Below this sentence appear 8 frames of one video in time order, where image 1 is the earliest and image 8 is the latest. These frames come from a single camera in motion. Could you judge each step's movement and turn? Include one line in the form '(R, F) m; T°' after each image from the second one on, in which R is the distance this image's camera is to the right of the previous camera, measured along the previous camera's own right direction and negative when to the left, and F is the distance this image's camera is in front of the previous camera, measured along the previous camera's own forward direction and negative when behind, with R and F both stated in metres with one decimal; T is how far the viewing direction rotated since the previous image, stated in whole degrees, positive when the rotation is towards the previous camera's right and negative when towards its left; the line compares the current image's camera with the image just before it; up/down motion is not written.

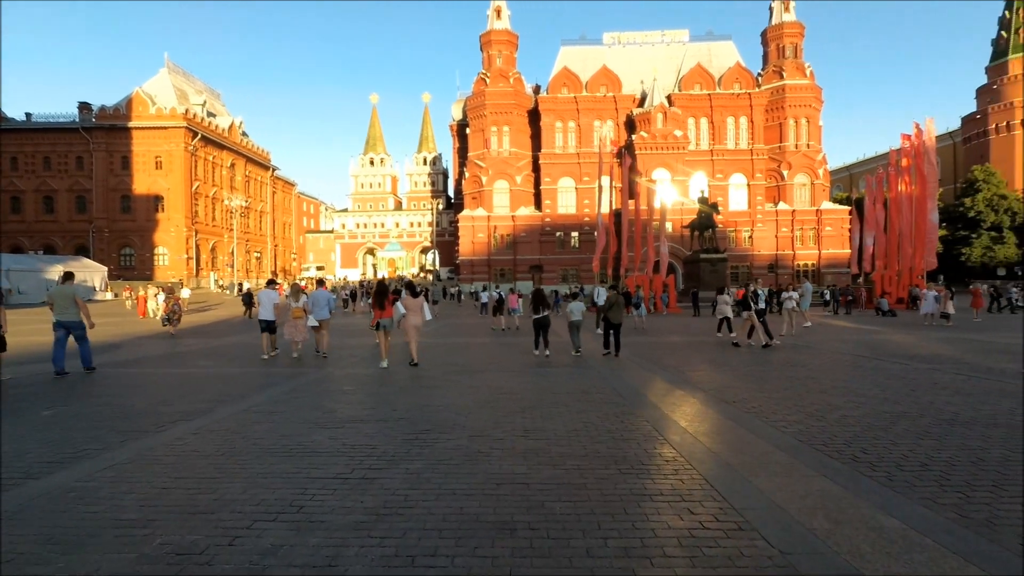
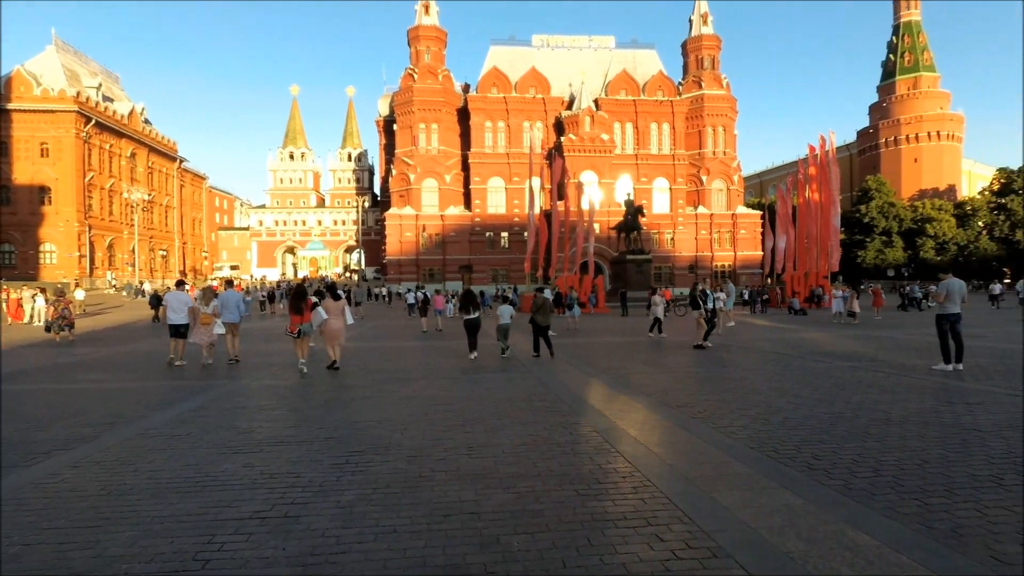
(-0.1, +0.4) m; +7°
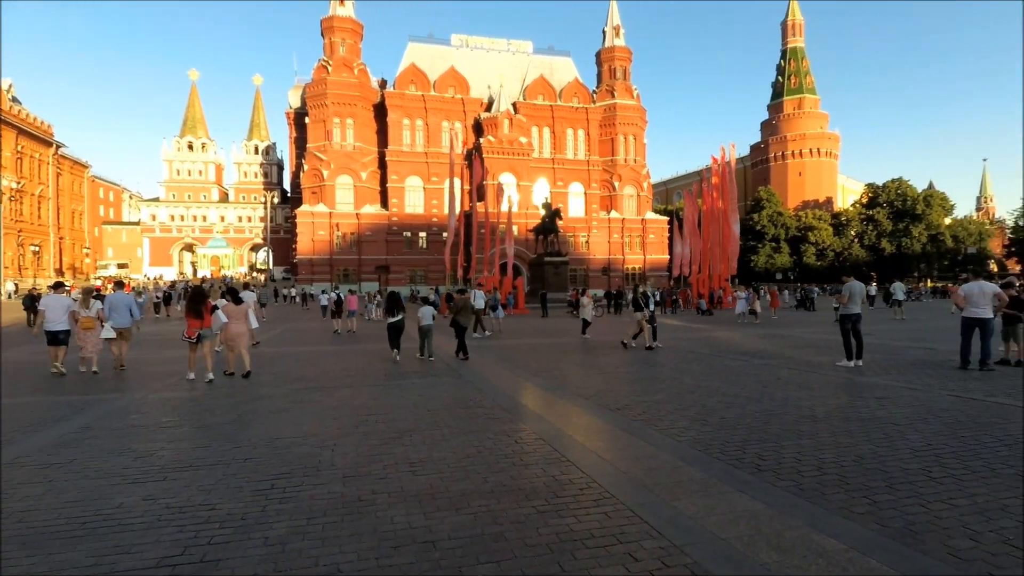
(-0.3, +0.3) m; +9°
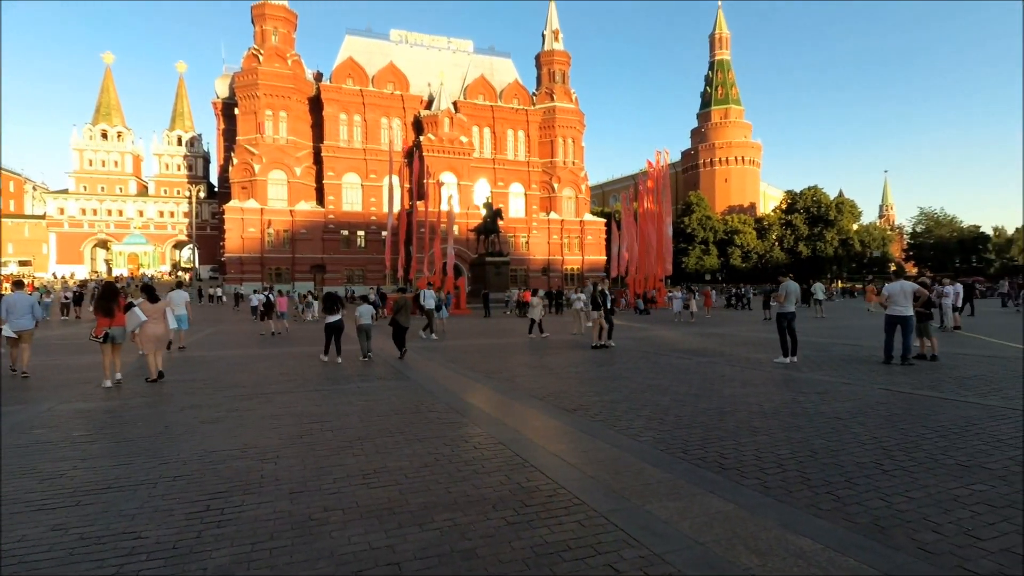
(-0.2, +0.2) m; +6°
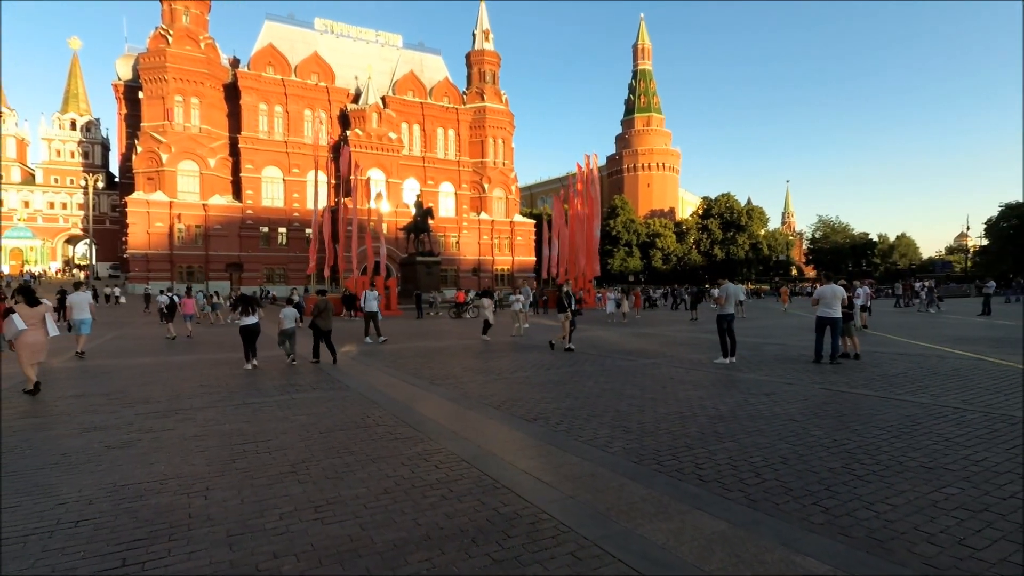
(-0.3, +0.4) m; +8°
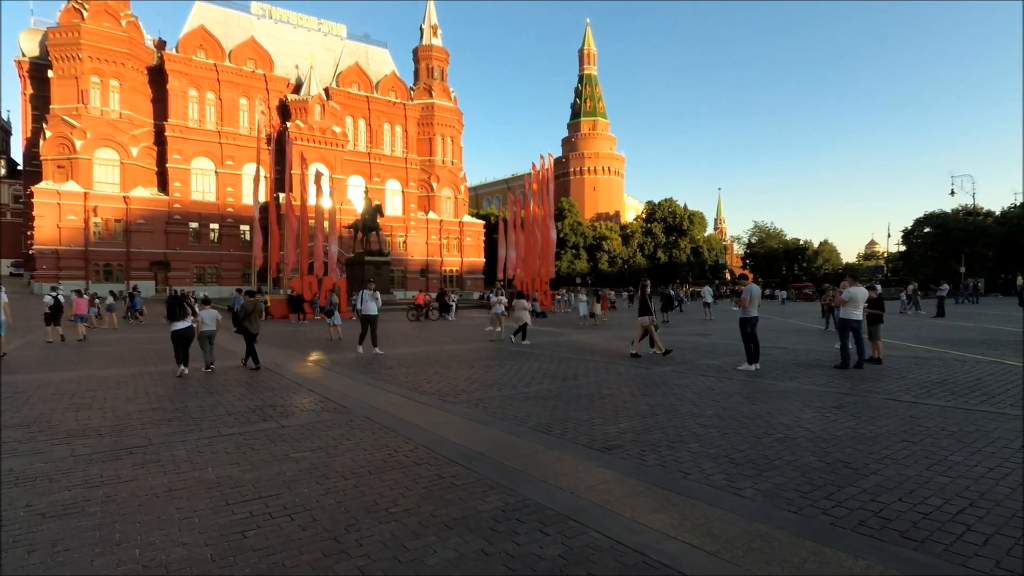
(-1.2, +1.3) m; +6°
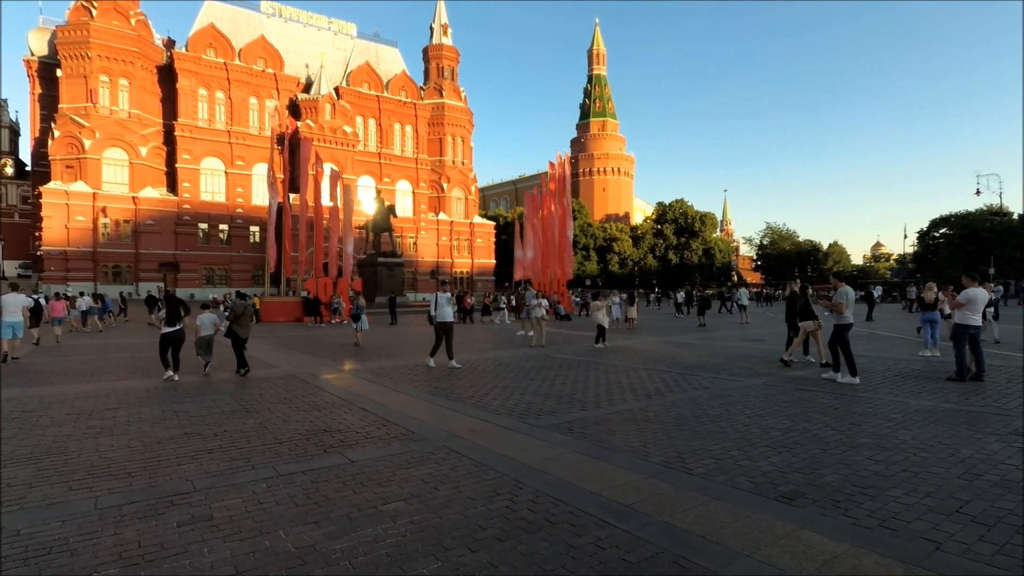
(-1.1, +1.2) m; 0°
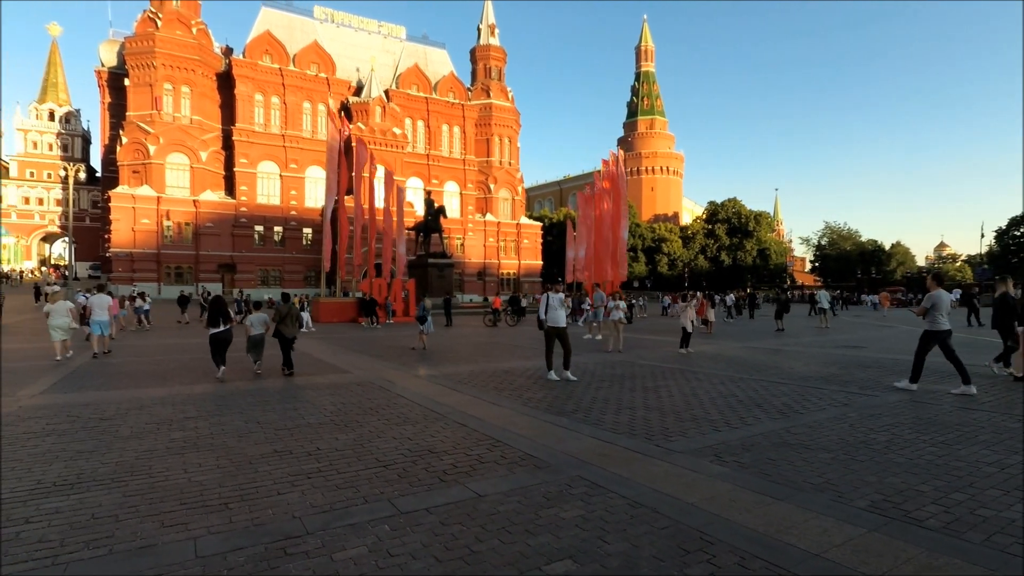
(-0.9, +0.9) m; -4°
